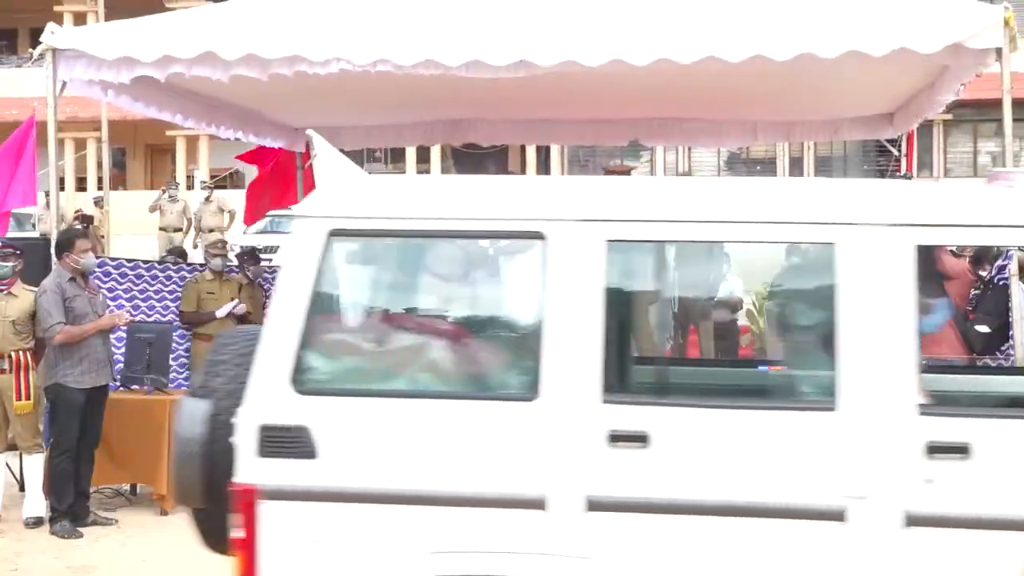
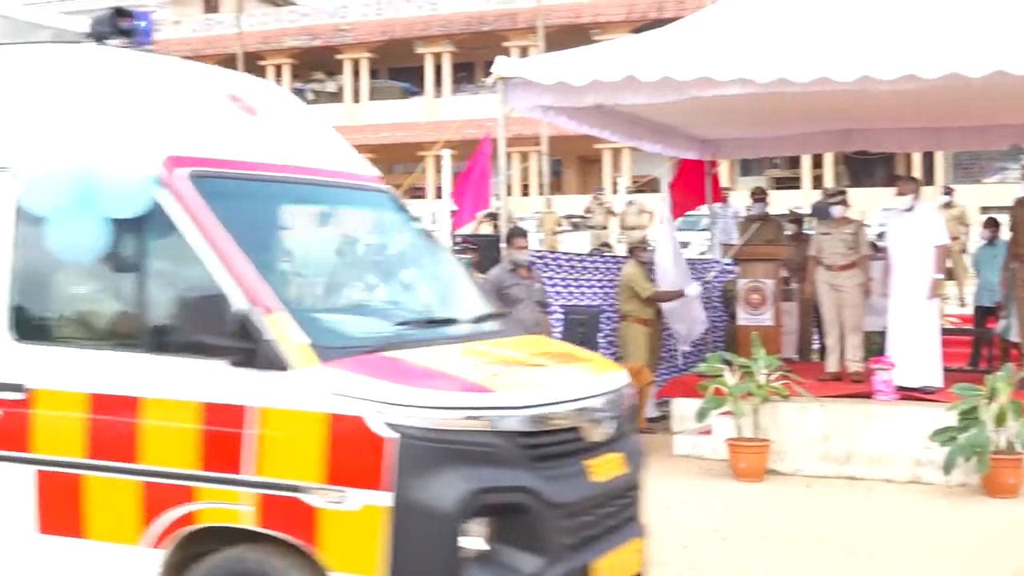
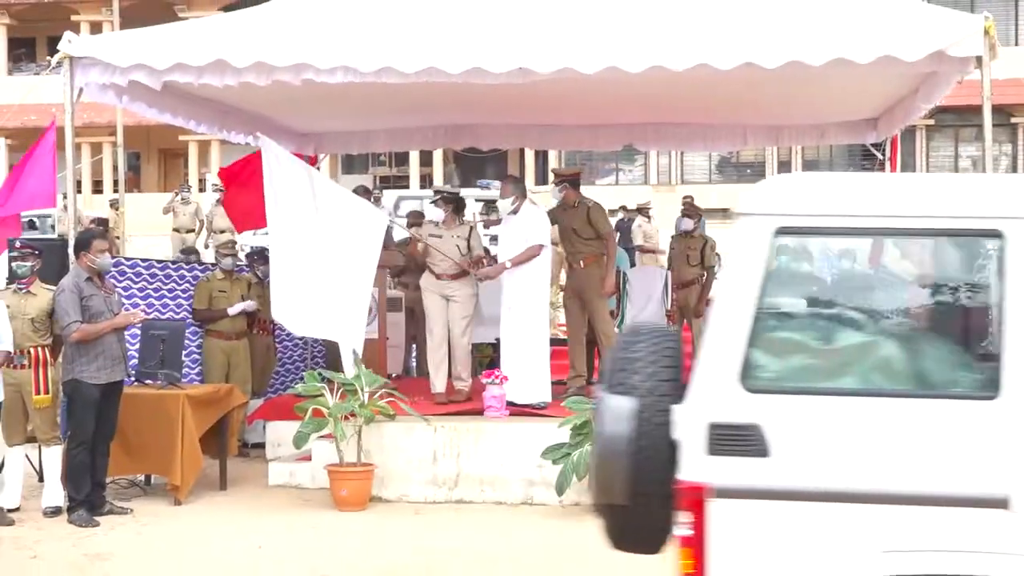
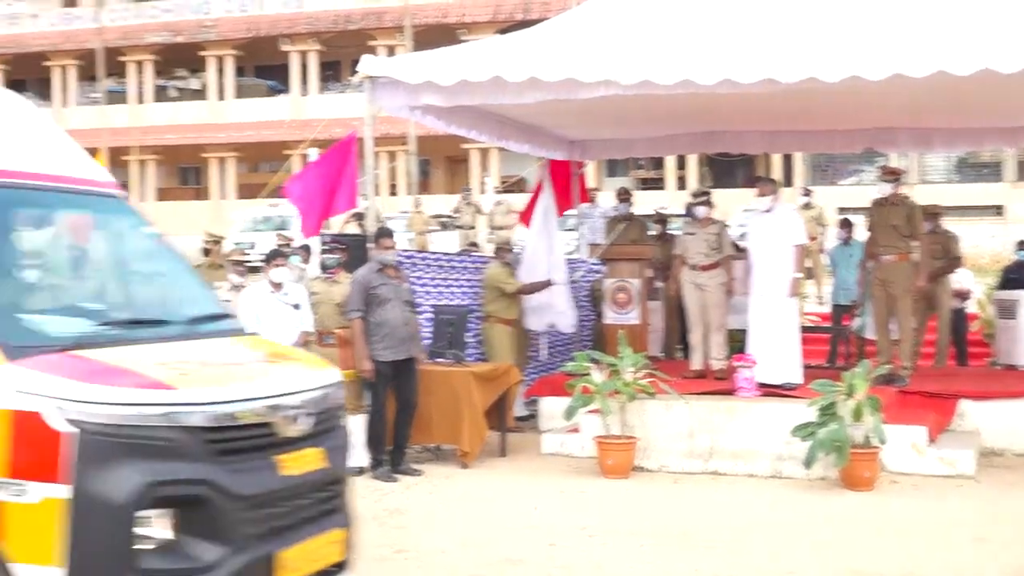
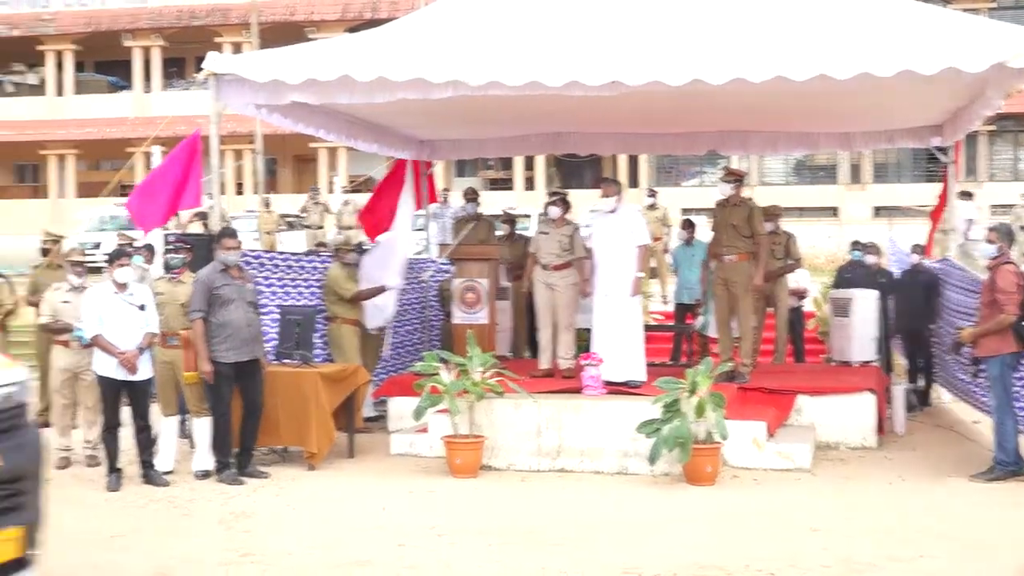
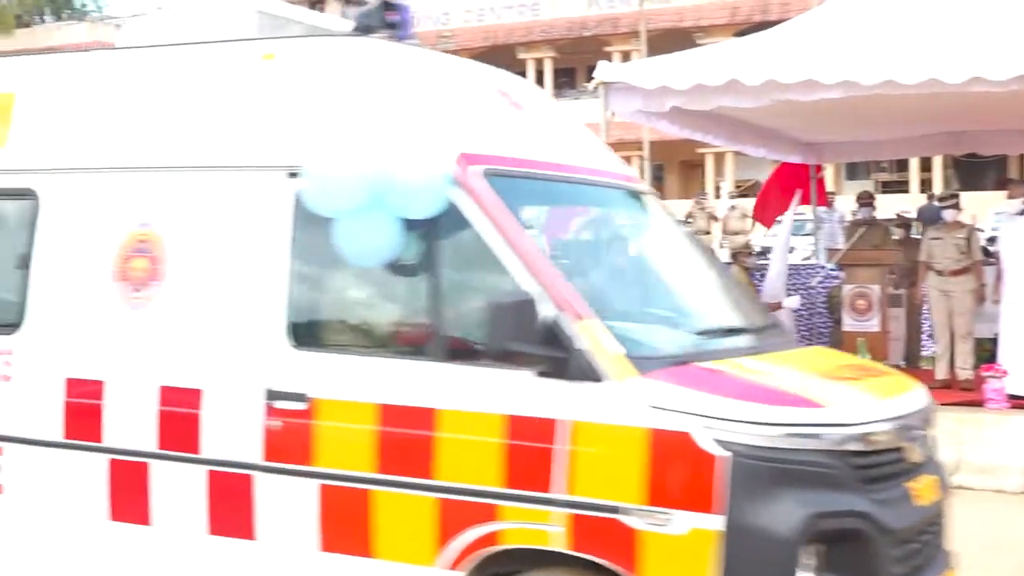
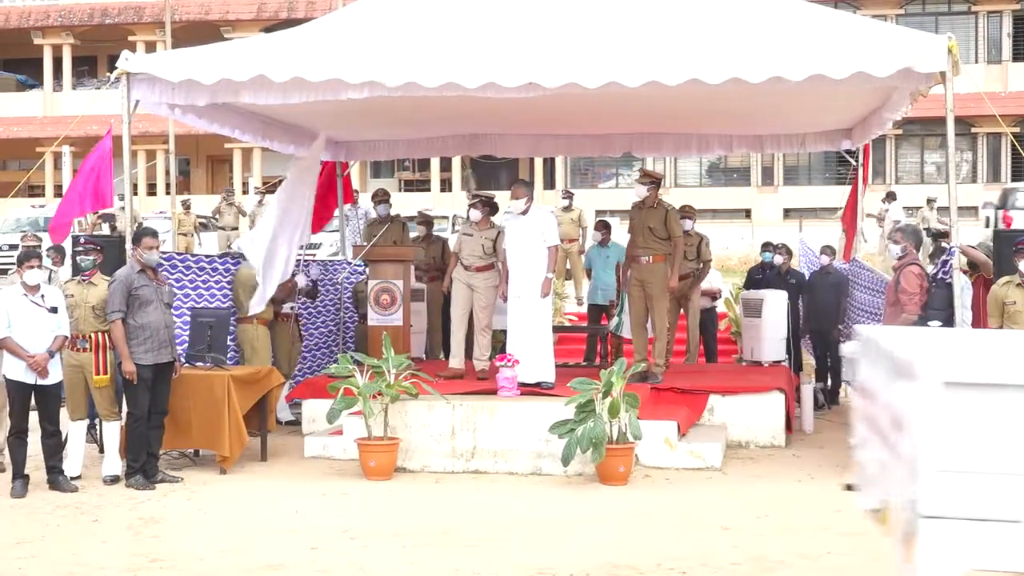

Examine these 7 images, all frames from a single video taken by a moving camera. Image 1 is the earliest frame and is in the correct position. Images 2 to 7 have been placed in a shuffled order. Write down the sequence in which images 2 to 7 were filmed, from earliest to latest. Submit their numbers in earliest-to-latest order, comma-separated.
3, 7, 5, 4, 2, 6
